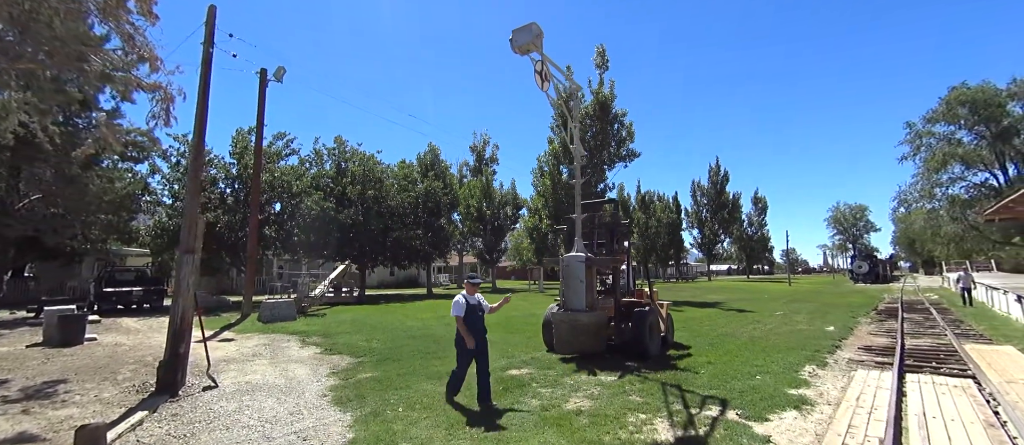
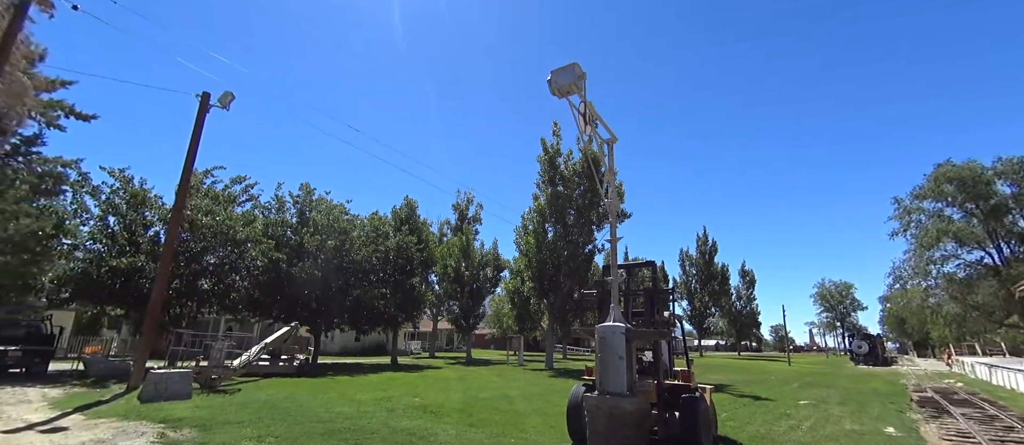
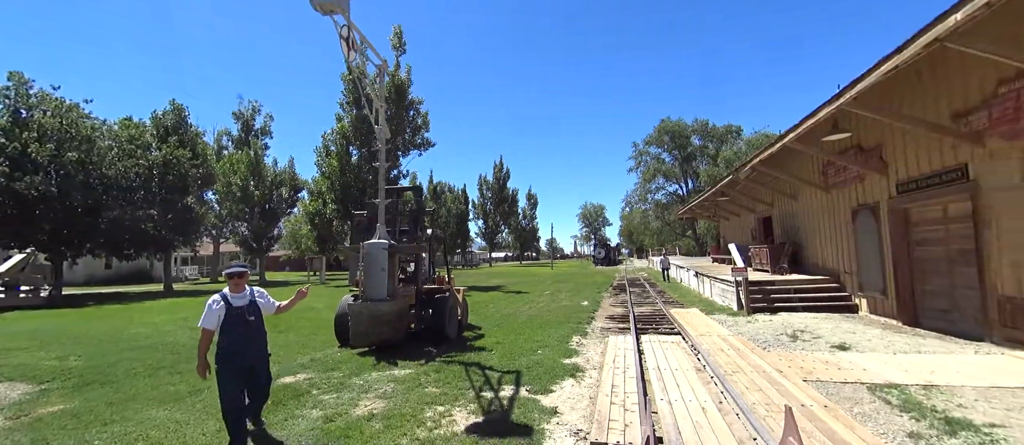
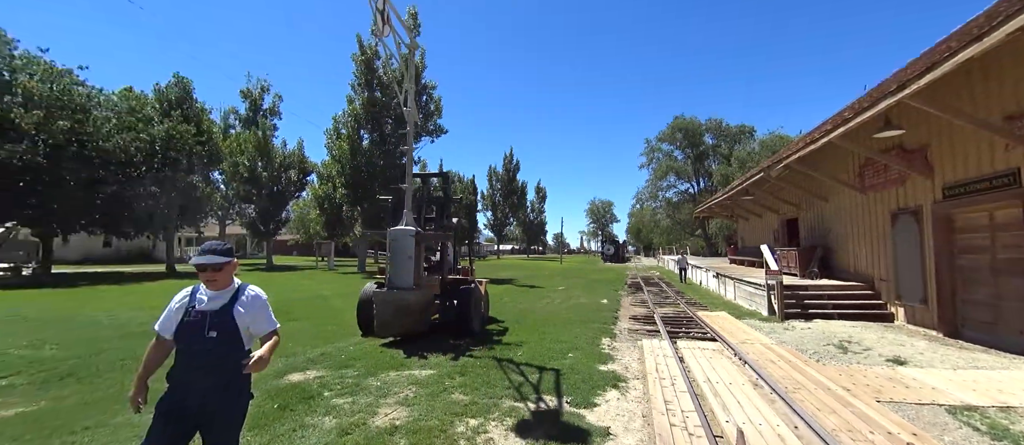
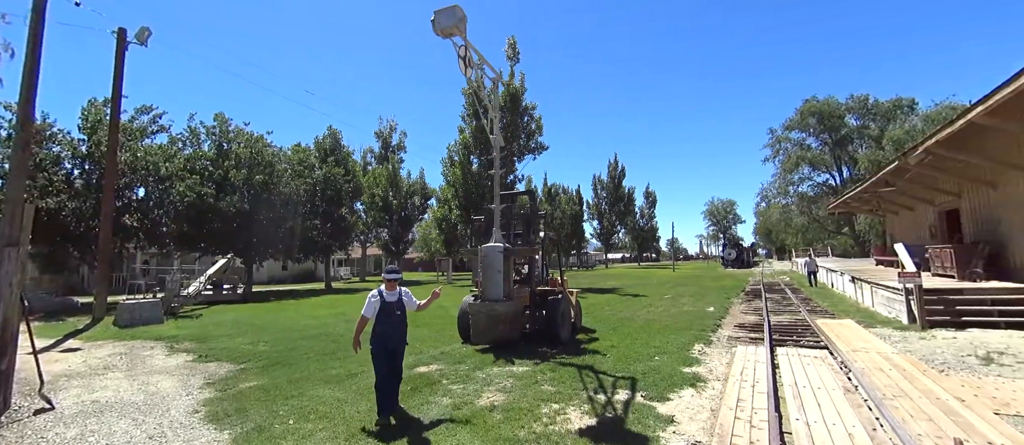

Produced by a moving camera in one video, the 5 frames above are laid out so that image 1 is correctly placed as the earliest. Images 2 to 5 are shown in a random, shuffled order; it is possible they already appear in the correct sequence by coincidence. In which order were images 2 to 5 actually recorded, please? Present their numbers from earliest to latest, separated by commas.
5, 3, 4, 2
